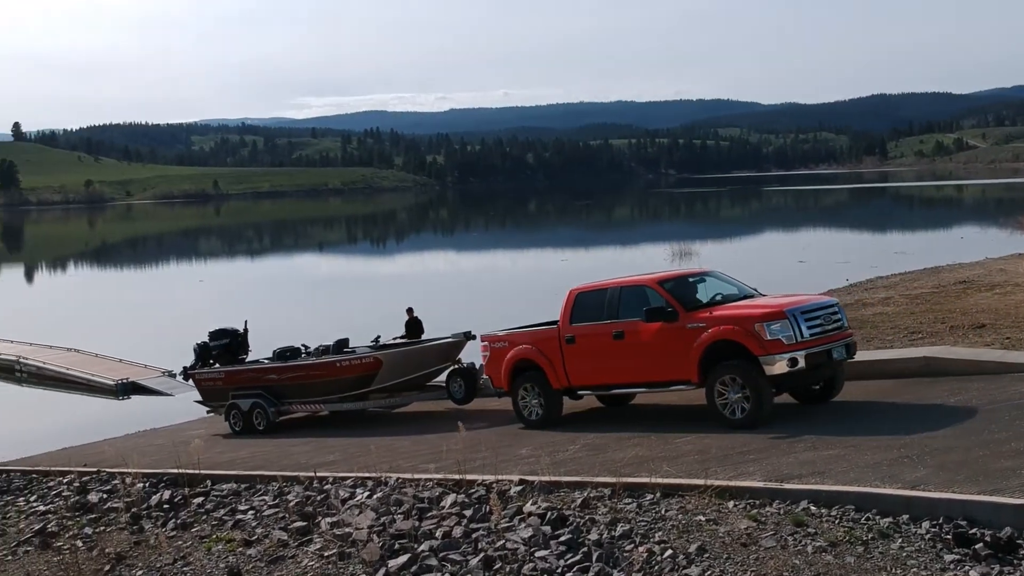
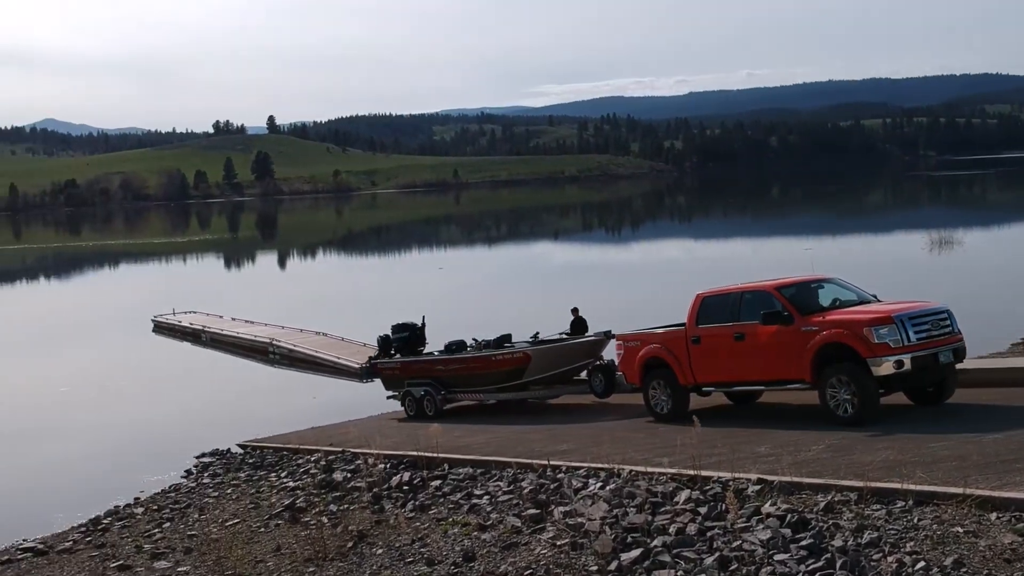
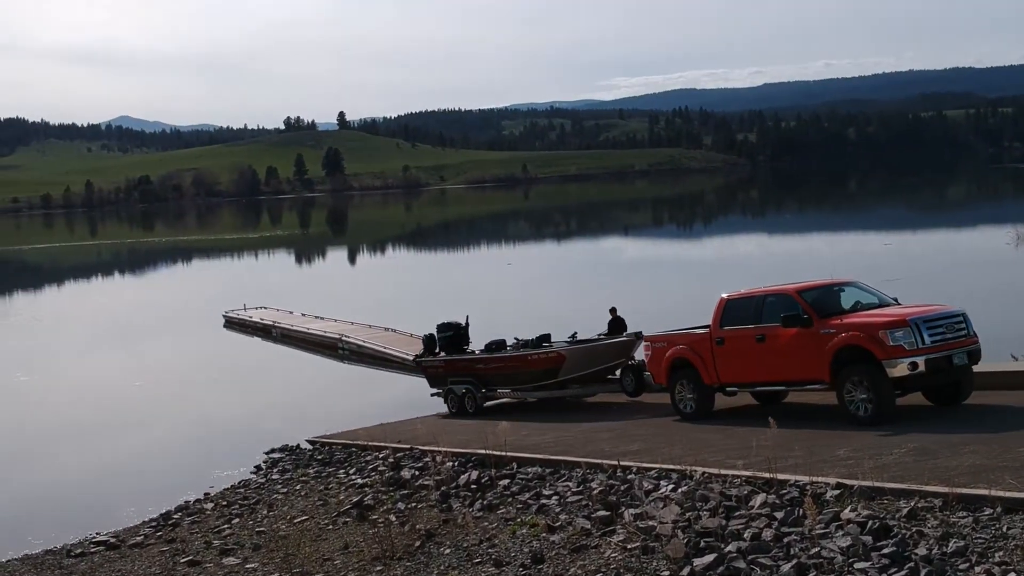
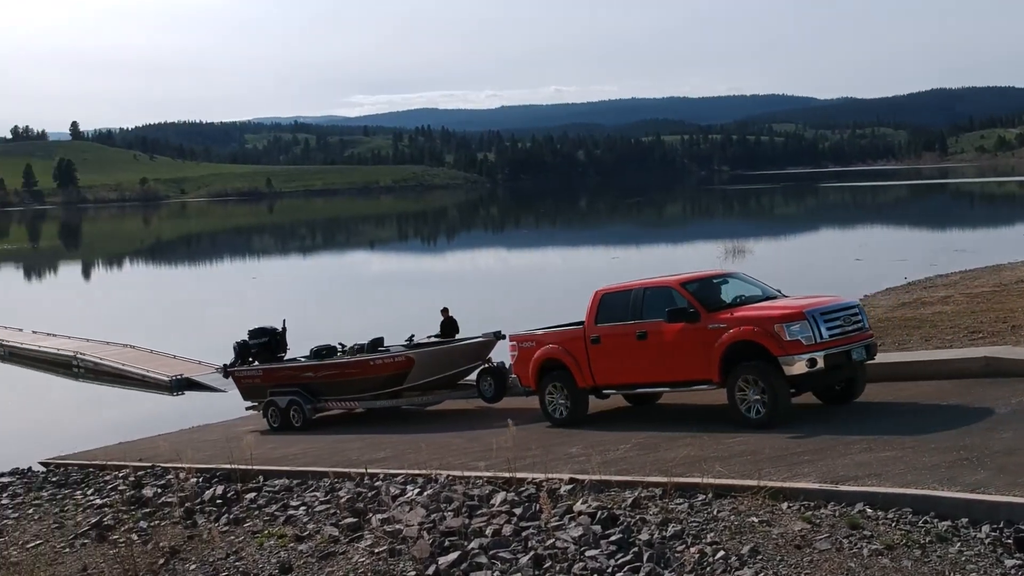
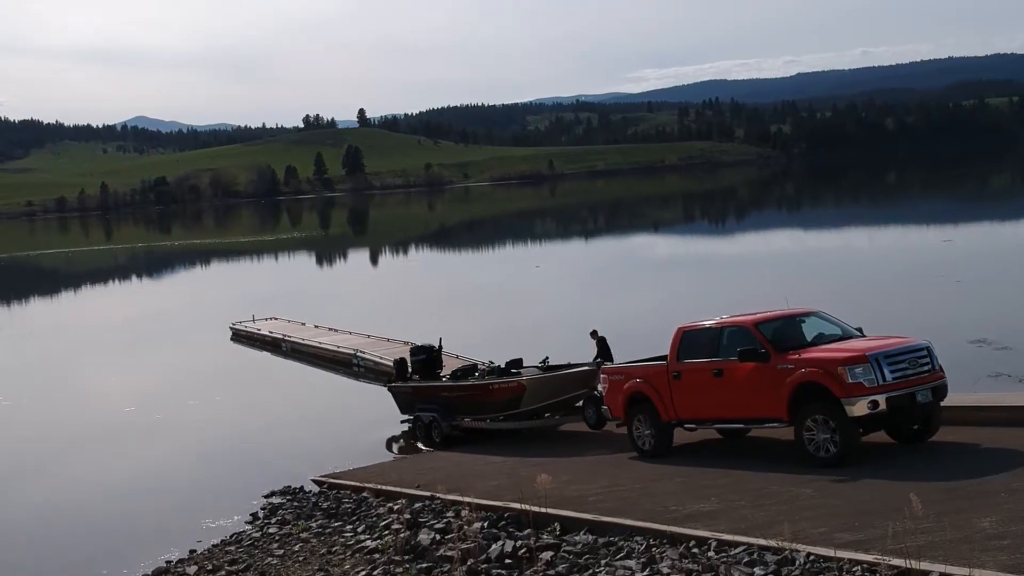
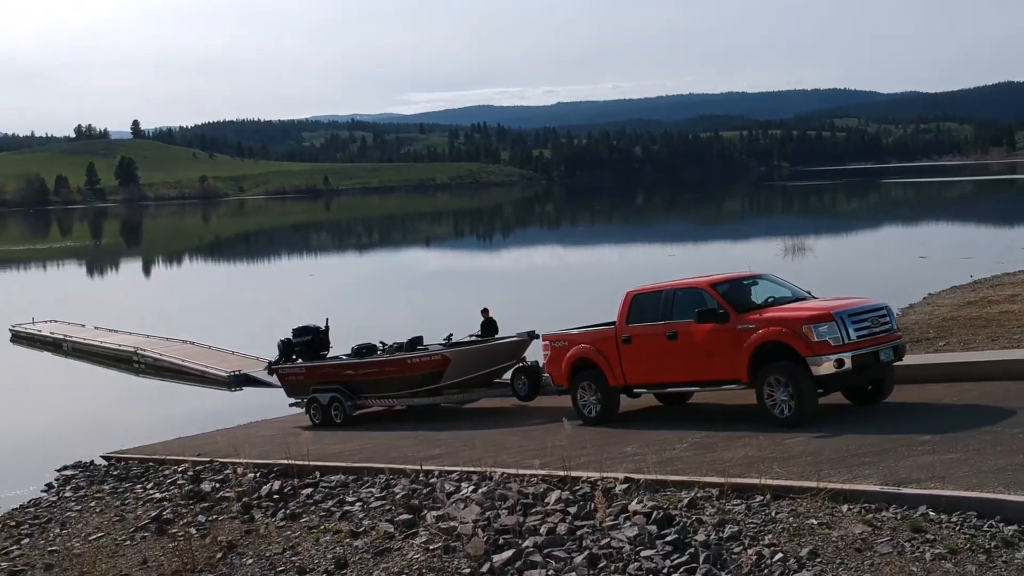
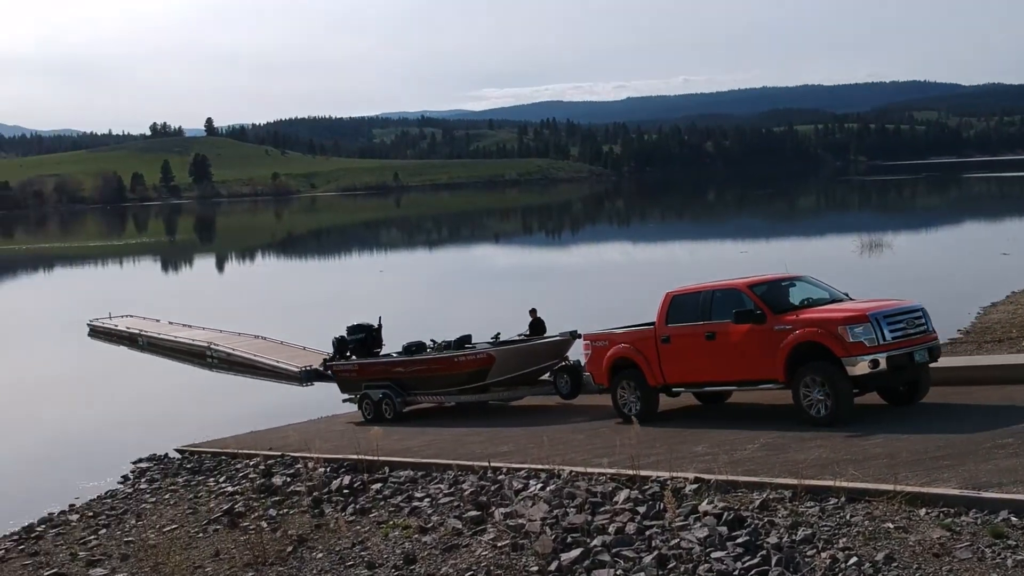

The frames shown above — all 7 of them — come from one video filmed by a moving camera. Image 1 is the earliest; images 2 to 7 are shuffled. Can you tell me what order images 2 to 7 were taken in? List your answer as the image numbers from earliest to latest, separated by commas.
4, 6, 7, 2, 3, 5
